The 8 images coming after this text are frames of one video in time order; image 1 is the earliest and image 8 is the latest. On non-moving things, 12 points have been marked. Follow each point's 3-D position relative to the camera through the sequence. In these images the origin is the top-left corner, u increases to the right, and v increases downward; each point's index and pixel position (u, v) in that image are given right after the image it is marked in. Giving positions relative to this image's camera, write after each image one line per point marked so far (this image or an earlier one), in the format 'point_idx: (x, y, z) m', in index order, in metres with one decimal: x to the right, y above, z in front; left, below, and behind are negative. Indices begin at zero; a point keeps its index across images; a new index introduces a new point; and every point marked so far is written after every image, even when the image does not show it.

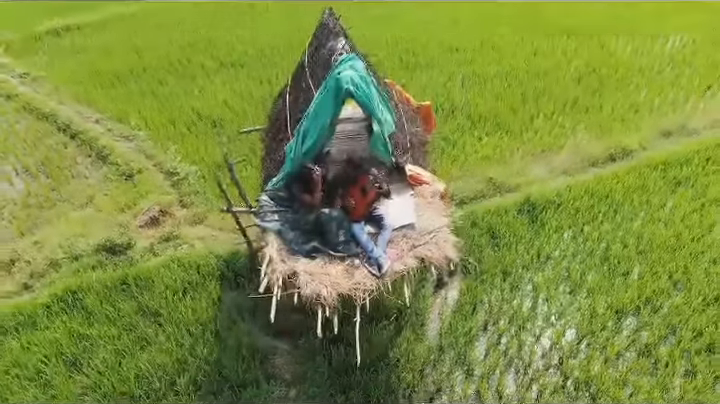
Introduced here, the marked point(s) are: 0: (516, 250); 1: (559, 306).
0: (+1.4, -0.4, +6.5) m
1: (+1.6, -0.9, +6.3) m
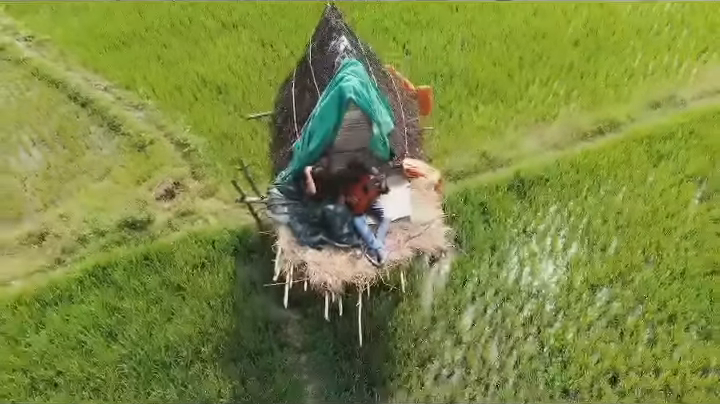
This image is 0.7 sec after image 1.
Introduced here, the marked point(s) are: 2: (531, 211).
0: (+1.4, -0.2, +7.2) m
1: (+1.7, -0.7, +7.0) m
2: (+1.7, 0.0, +7.3) m
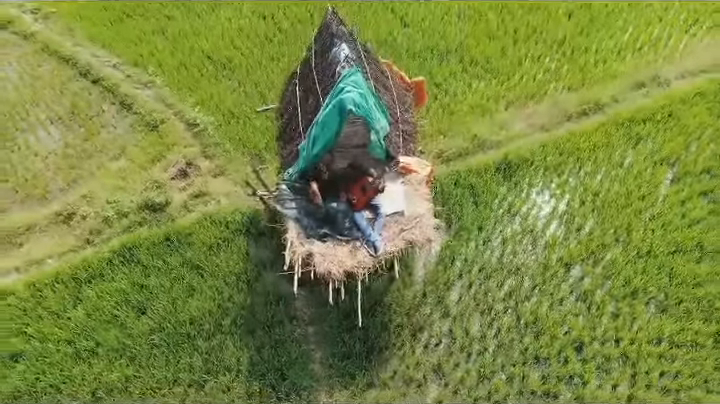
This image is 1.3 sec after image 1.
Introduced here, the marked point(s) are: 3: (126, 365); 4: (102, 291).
0: (+1.4, 0.0, +7.9) m
1: (+1.7, -0.6, +7.8) m
2: (+1.7, +0.2, +8.1) m
3: (-2.2, -1.6, +7.3) m
4: (-2.5, -0.9, +7.5) m
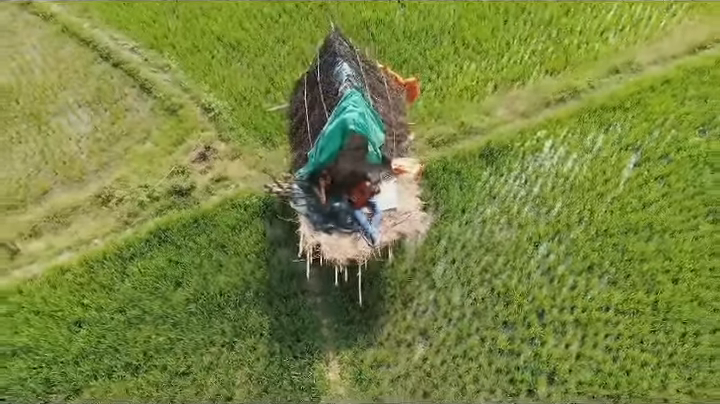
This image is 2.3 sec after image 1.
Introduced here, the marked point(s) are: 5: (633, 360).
0: (+1.4, +0.1, +9.2) m
1: (+1.7, -0.4, +9.1) m
2: (+1.7, +0.4, +9.3) m
3: (-2.1, -1.5, +8.7) m
4: (-2.5, -0.8, +8.8) m
5: (+3.0, -1.9, +8.7) m
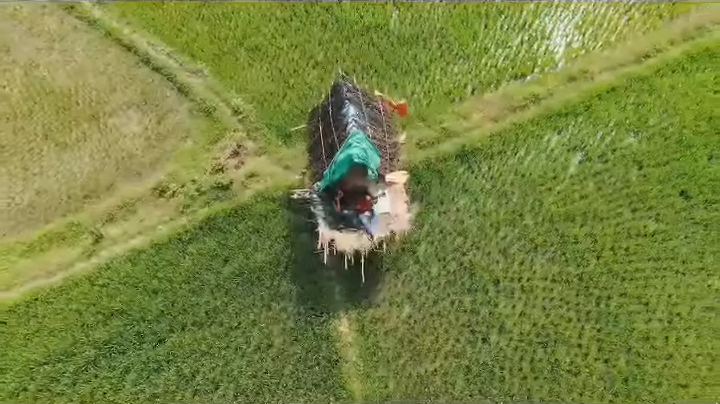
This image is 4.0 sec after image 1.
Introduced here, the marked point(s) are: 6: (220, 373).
0: (+1.5, +0.2, +12.0) m
1: (+1.7, -0.3, +11.9) m
2: (+1.7, +0.5, +12.1) m
3: (-2.1, -1.4, +11.5) m
4: (-2.5, -0.7, +11.6) m
5: (+3.0, -1.8, +11.6) m
6: (-2.0, -2.6, +11.4) m
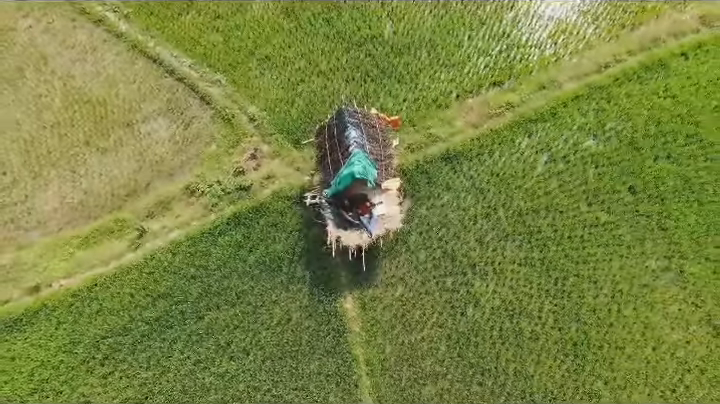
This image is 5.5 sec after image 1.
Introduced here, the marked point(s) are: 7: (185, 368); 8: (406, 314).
0: (+1.5, +0.3, +14.3) m
1: (+1.7, -0.2, +14.2) m
2: (+1.7, +0.6, +14.4) m
3: (-2.1, -1.4, +13.9) m
4: (-2.5, -0.7, +14.0) m
5: (+3.1, -1.7, +14.0) m
6: (-2.0, -2.6, +13.8) m
7: (-3.1, -3.0, +13.8) m
8: (+0.9, -2.1, +13.9) m
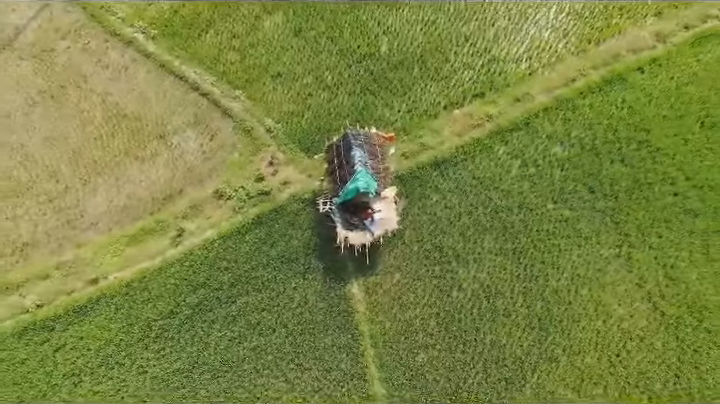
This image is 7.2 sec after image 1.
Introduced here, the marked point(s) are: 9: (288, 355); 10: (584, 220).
0: (+1.5, +0.3, +17.0) m
1: (+1.8, -0.2, +16.9) m
2: (+1.8, +0.6, +17.1) m
3: (-2.0, -1.5, +16.6) m
4: (-2.4, -0.8, +16.7) m
5: (+3.2, -1.7, +16.7) m
6: (-1.9, -2.6, +16.6) m
7: (-3.0, -3.1, +16.6) m
8: (+0.9, -2.1, +16.7) m
9: (-1.6, -3.4, +16.6) m
10: (+5.1, -0.4, +16.9) m
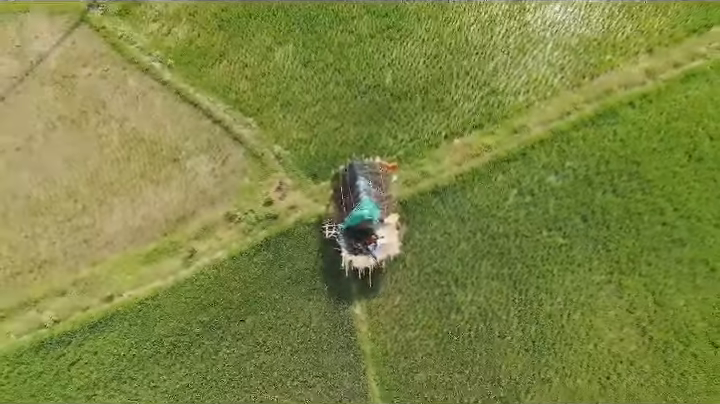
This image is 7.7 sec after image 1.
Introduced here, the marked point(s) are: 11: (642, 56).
0: (+1.6, -0.3, +17.8) m
1: (+1.9, -0.8, +17.7) m
2: (+1.9, 0.0, +17.9) m
3: (-1.9, -2.0, +17.4) m
4: (-2.3, -1.3, +17.5) m
5: (+3.2, -2.3, +17.5) m
6: (-1.9, -3.2, +17.3) m
7: (-3.0, -3.6, +17.3) m
8: (+1.0, -2.7, +17.4) m
9: (-1.6, -3.9, +17.3) m
10: (+5.1, -1.1, +17.7) m
11: (+6.9, +3.6, +18.4) m
